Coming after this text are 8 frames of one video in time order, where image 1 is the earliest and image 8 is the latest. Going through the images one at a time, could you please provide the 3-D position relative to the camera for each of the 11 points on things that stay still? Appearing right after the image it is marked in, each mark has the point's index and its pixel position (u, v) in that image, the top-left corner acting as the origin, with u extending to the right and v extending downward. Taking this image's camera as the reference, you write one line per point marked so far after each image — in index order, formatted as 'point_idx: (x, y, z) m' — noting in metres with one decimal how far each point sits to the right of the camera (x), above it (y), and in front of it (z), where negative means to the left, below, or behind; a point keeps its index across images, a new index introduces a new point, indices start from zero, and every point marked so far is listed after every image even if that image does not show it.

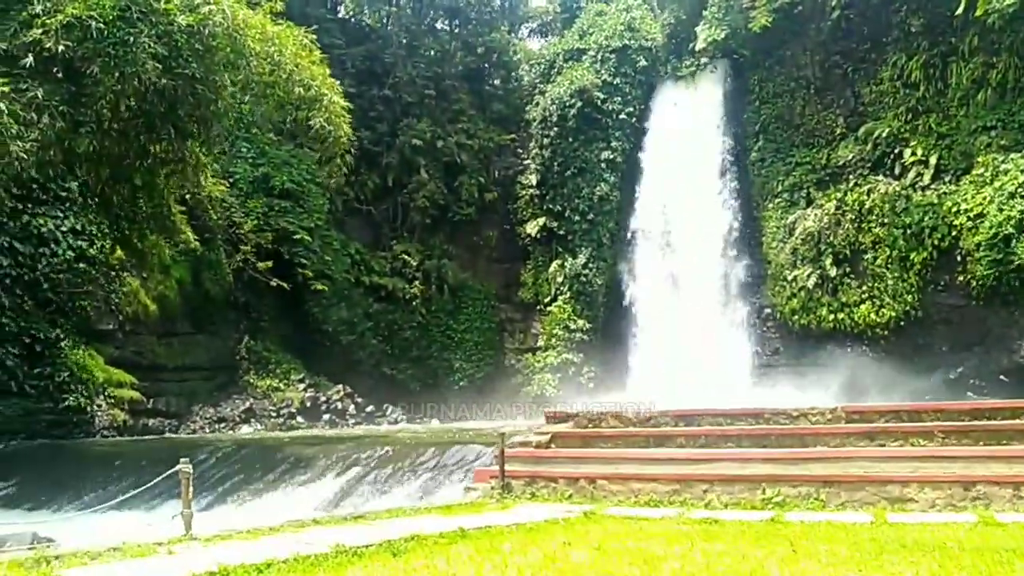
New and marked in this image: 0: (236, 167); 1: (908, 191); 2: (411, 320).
0: (-4.3, +1.9, +15.1) m
1: (+5.8, +1.4, +14.1) m
2: (-1.8, -0.6, +16.5) m
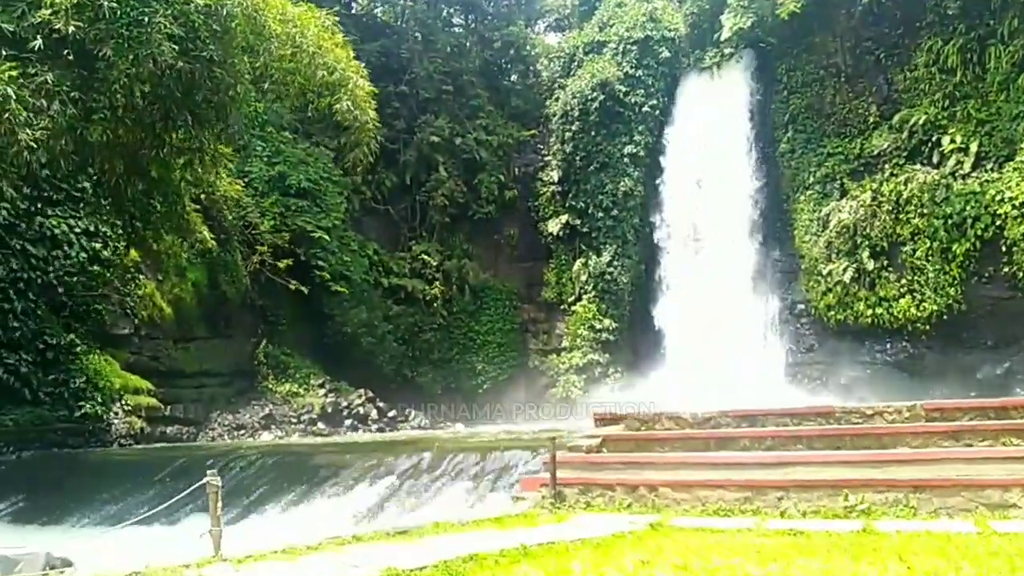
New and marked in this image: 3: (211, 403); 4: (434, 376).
0: (-4.0, +1.9, +14.8) m
1: (+6.1, +1.5, +13.6) m
2: (-1.4, -0.6, +16.1) m
3: (-4.1, -1.6, +13.5) m
4: (-1.3, -1.5, +15.9) m
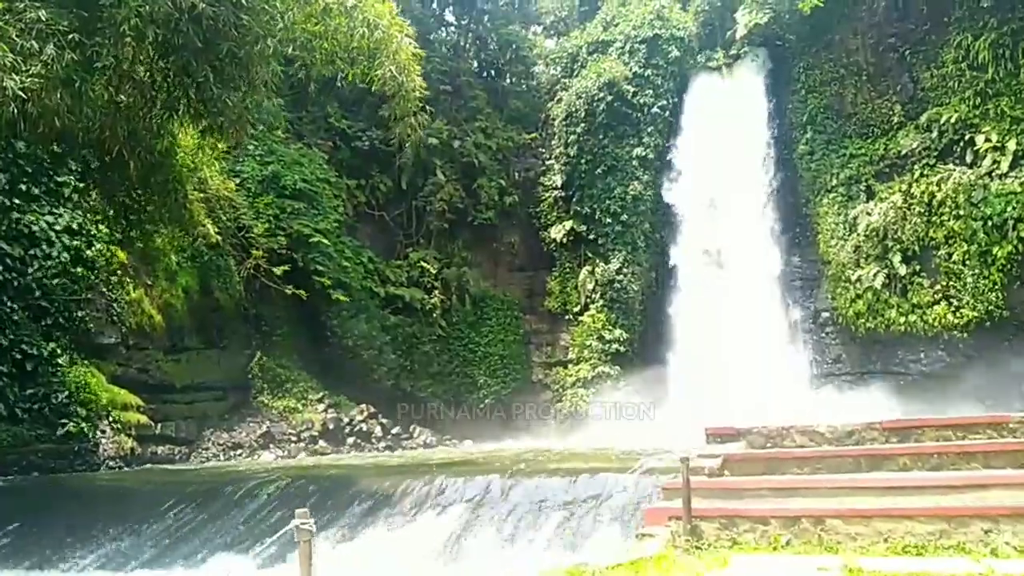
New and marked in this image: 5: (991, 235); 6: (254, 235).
0: (-3.8, +1.7, +13.7) m
1: (+6.3, +1.4, +12.9) m
2: (-1.3, -0.7, +15.0) m
3: (-3.9, -1.7, +12.3) m
4: (-1.2, -1.6, +14.8) m
5: (+6.2, +0.7, +12.6) m
6: (-3.5, +0.7, +13.3) m
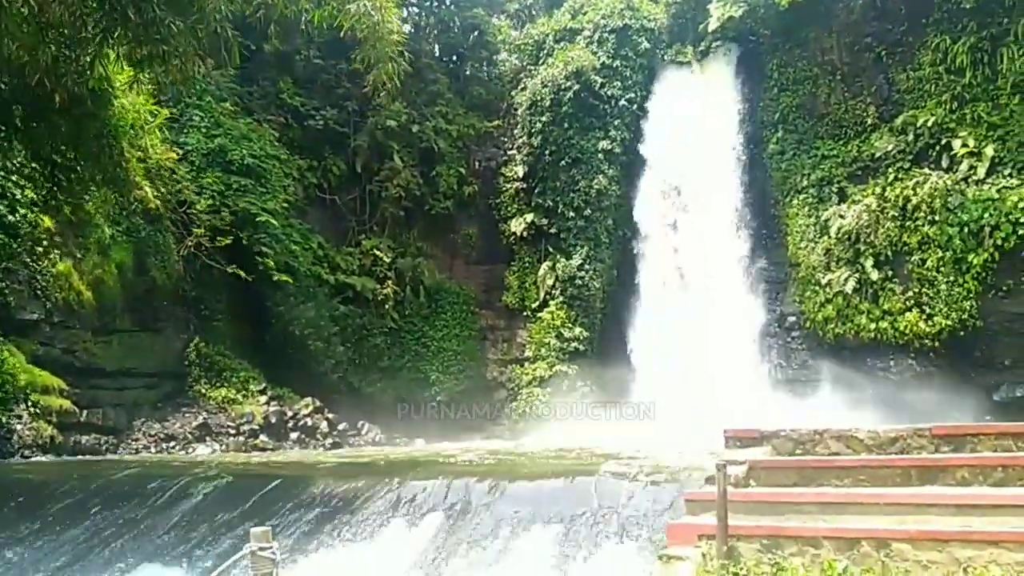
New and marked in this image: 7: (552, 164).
0: (-4.3, +2.0, +12.8) m
1: (+5.8, +1.3, +12.6) m
2: (-1.9, -0.6, +14.2) m
3: (-4.5, -1.4, +11.4) m
4: (-1.9, -1.4, +14.1) m
5: (+5.8, +0.6, +12.2) m
6: (-4.0, +1.0, +12.4) m
7: (+0.7, +2.1, +16.1) m
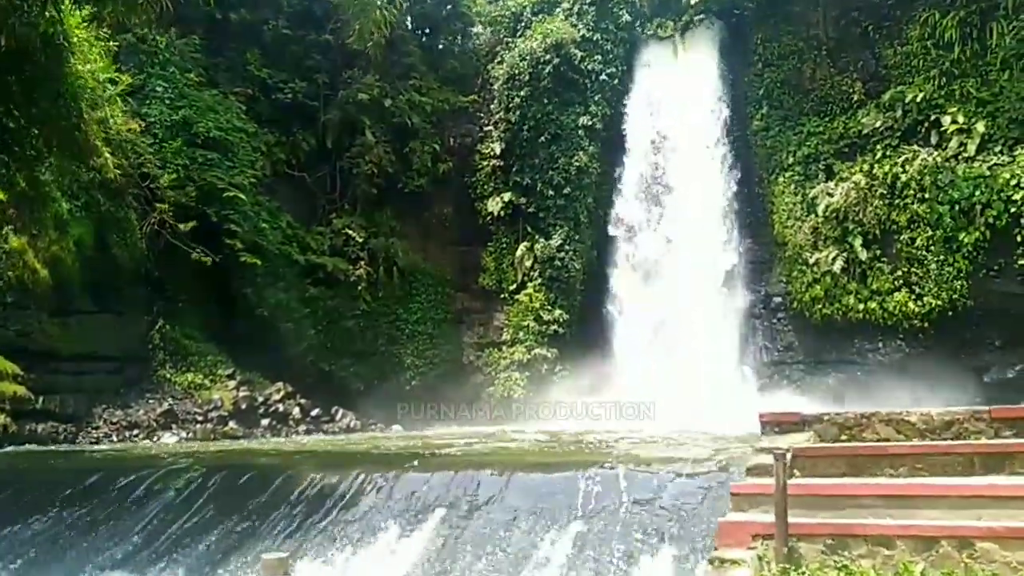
0: (-4.5, +2.2, +12.1) m
1: (+5.6, +1.6, +12.3) m
2: (-2.2, -0.3, +13.7) m
3: (-4.7, -1.2, +10.8) m
4: (-2.2, -1.2, +13.6) m
5: (+5.5, +0.8, +11.9) m
6: (-4.3, +1.2, +11.7) m
7: (+0.3, +2.4, +15.7) m
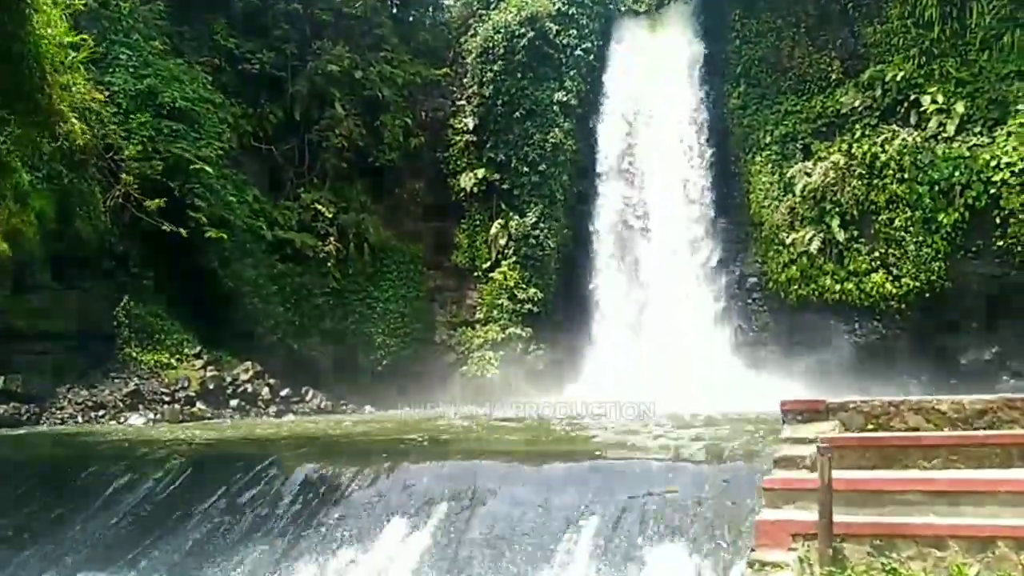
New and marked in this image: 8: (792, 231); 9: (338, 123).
0: (-4.8, +2.5, +11.7) m
1: (+5.3, +1.8, +12.2) m
2: (-2.6, 0.0, +13.4) m
3: (-4.9, -0.9, +10.4) m
4: (-2.5, -0.9, +13.2) m
5: (+5.2, +1.1, +11.9) m
6: (-4.5, +1.5, +11.3) m
7: (-0.1, +2.7, +15.4) m
8: (+3.8, +0.8, +13.2) m
9: (-2.5, +2.4, +14.2) m
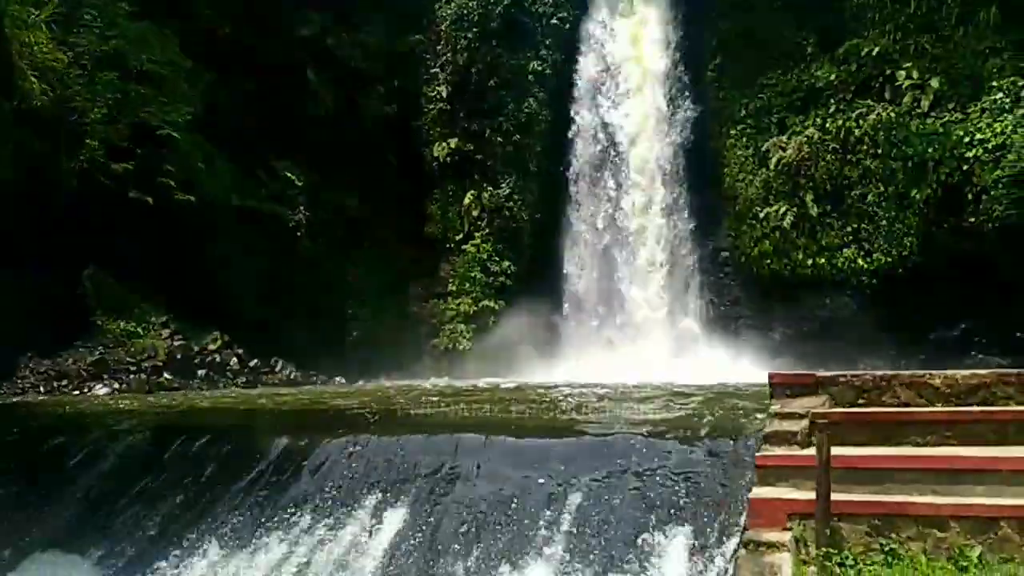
0: (-5.1, +2.9, +11.3) m
1: (+5.0, +2.1, +12.2) m
2: (-3.0, +0.5, +13.2) m
3: (-5.2, -0.6, +10.1) m
4: (-2.9, -0.4, +13.1) m
5: (+4.9, +1.4, +11.9) m
6: (-4.8, +1.9, +11.0) m
7: (-0.5, +3.2, +15.2) m
8: (+3.5, +1.1, +13.1) m
9: (-2.9, +2.9, +14.0) m
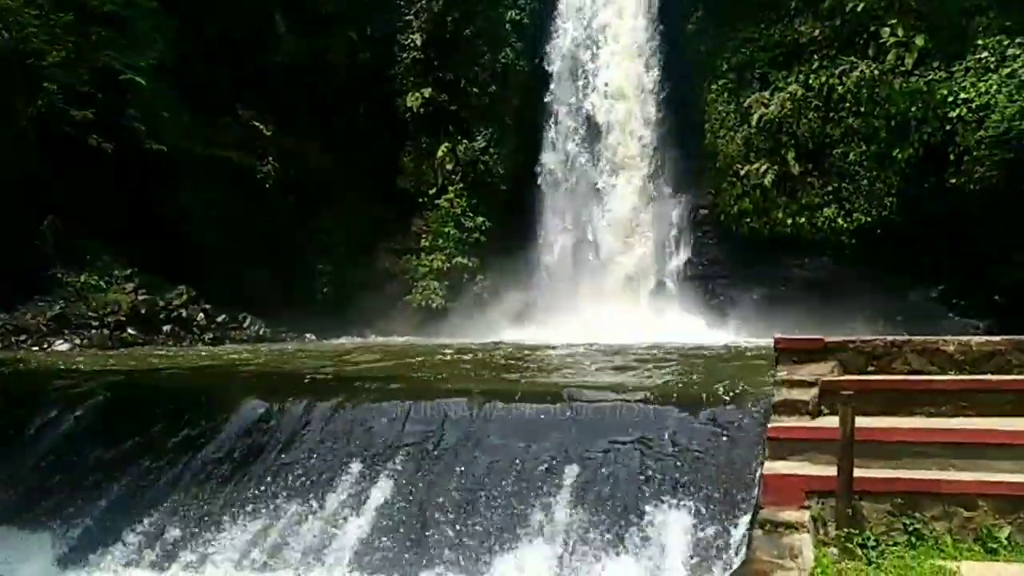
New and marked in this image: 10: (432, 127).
0: (-5.3, +3.5, +10.8) m
1: (+4.7, +2.6, +12.0) m
2: (-3.3, +1.1, +12.8) m
3: (-5.4, -0.1, +9.8) m
4: (-3.2, +0.2, +12.7) m
5: (+4.6, +1.8, +11.7) m
6: (-5.1, +2.4, +10.5) m
7: (-0.9, +3.9, +14.7) m
8: (+3.1, +1.7, +12.9) m
9: (-3.2, +3.5, +13.5) m
10: (-1.3, +2.5, +14.8) m
